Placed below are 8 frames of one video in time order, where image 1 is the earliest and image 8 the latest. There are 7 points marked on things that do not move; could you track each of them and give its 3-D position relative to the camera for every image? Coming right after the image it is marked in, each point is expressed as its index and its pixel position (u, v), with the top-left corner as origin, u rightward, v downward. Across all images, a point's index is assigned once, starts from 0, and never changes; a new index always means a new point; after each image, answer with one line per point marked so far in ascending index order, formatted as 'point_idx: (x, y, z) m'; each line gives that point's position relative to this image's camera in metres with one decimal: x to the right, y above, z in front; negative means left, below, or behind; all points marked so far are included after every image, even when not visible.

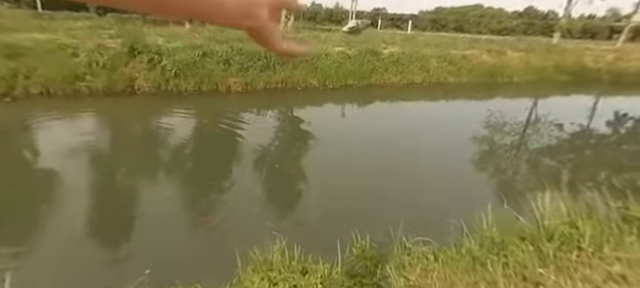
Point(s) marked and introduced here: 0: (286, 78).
0: (-1.7, +2.8, +13.9) m
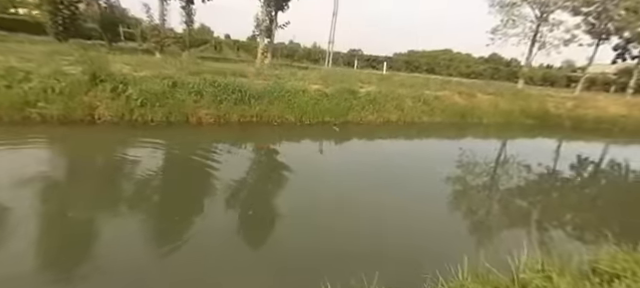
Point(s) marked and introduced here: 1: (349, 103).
0: (-2.7, +1.3, +13.8) m
1: (+1.4, +2.2, +16.2) m
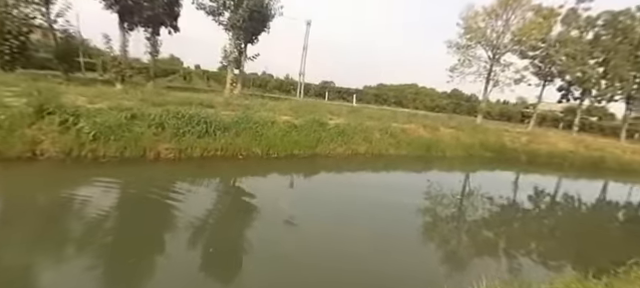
0: (-4.1, 0.0, +13.4) m
1: (-0.2, +0.6, +16.3) m
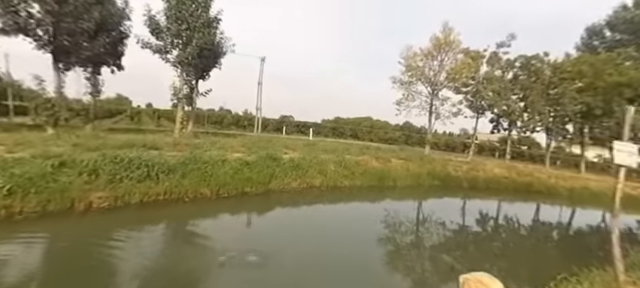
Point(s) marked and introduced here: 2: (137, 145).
0: (-6.0, -1.7, +12.7) m
1: (-2.5, -1.3, +16.1) m
2: (-8.4, 0.0, +14.6) m
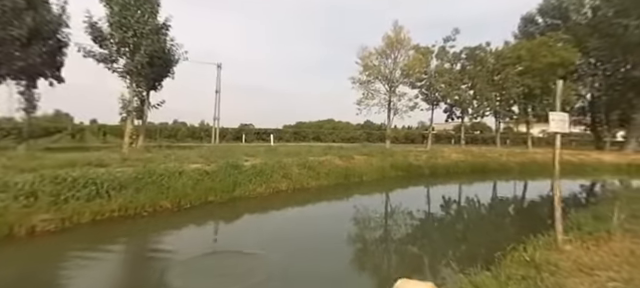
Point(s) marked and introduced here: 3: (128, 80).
0: (-7.1, -2.2, +11.8) m
1: (-4.2, -1.6, +15.6) m
2: (-9.9, -0.7, +13.4) m
3: (-11.2, +3.7, +18.3) m
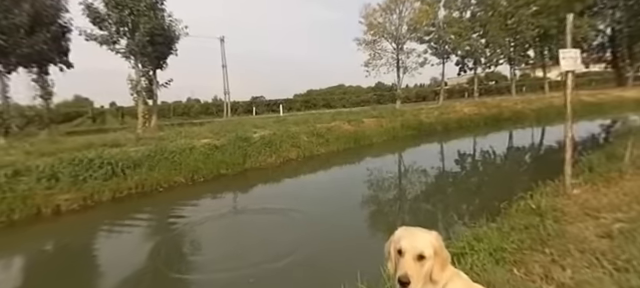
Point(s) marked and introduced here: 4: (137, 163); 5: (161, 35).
0: (-6.7, -1.4, +12.3) m
1: (-3.6, -0.3, +15.8) m
2: (-9.5, 0.0, +13.9) m
3: (-10.8, +4.8, +18.5) m
4: (-7.0, -0.7, +12.4) m
5: (-9.6, +6.5, +19.3) m
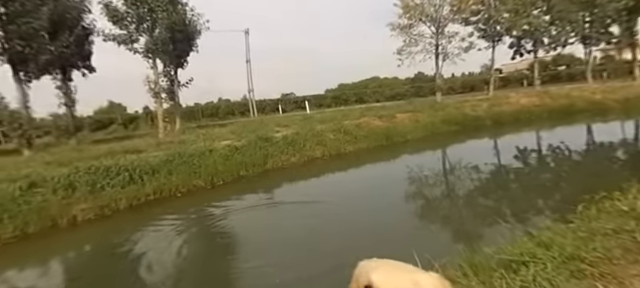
0: (-5.6, -1.5, +11.8) m
1: (-2.1, -0.2, +15.0) m
2: (-8.2, -0.1, +13.6) m
3: (-9.2, +4.8, +18.2) m
4: (-5.8, -0.8, +11.9) m
5: (-7.9, +6.5, +18.9) m
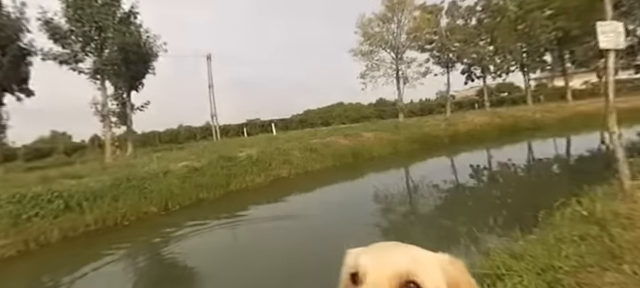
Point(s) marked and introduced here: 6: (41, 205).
0: (-6.7, -2.4, +10.6) m
1: (-3.7, -1.4, +14.3) m
2: (-9.6, -1.2, +12.3) m
3: (-11.2, +3.2, +17.2) m
4: (-7.0, -1.7, +10.8) m
5: (-10.0, +4.8, +18.2) m
6: (-7.9, -1.8, +9.9) m
